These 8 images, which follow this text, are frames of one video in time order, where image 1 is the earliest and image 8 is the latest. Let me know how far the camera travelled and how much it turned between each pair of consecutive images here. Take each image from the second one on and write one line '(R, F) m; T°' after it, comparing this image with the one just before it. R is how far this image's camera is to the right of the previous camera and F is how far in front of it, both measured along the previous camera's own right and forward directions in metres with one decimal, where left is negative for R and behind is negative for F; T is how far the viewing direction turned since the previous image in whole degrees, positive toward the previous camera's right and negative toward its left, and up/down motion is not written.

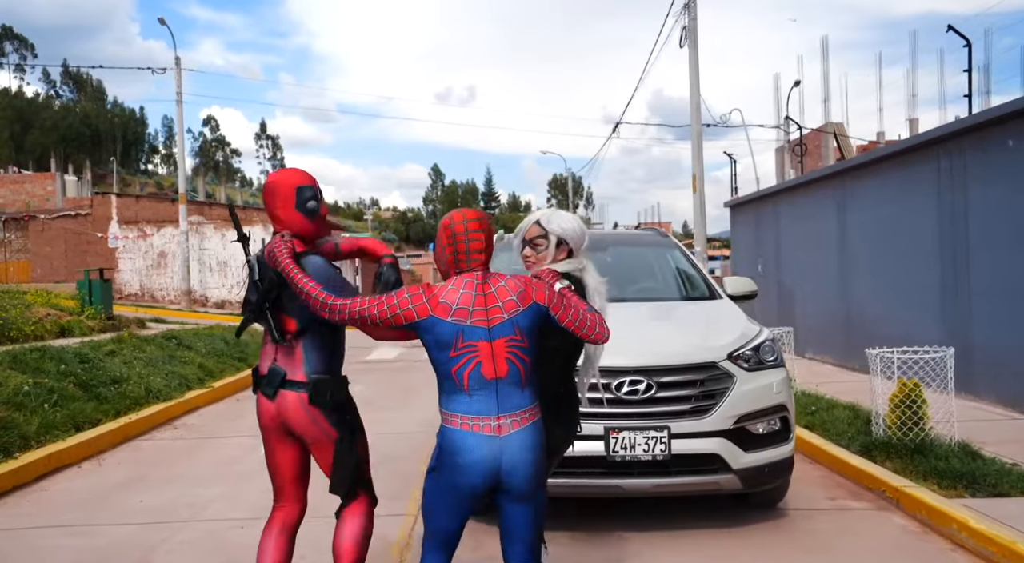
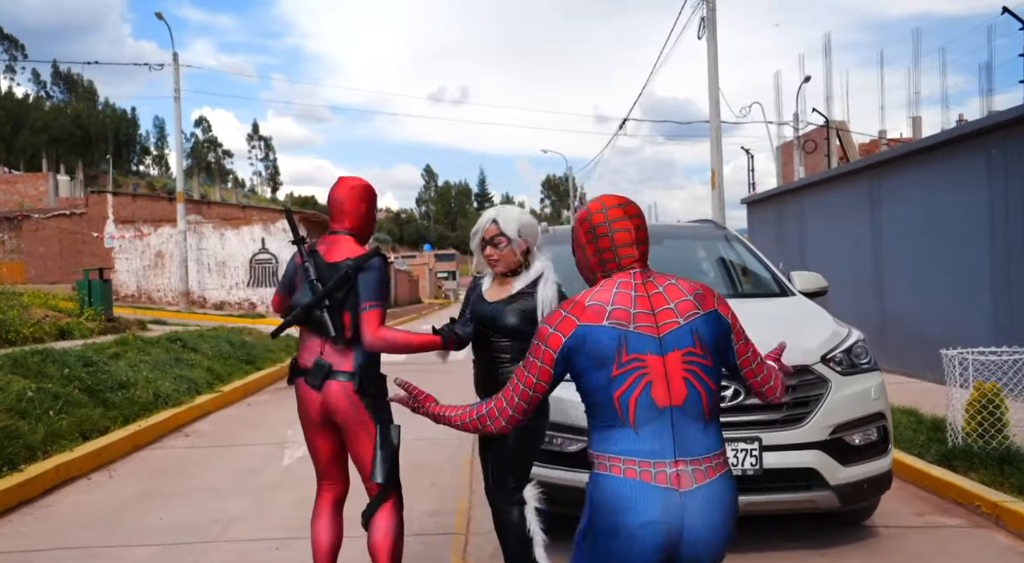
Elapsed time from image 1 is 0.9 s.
(-0.4, +0.4) m; 0°
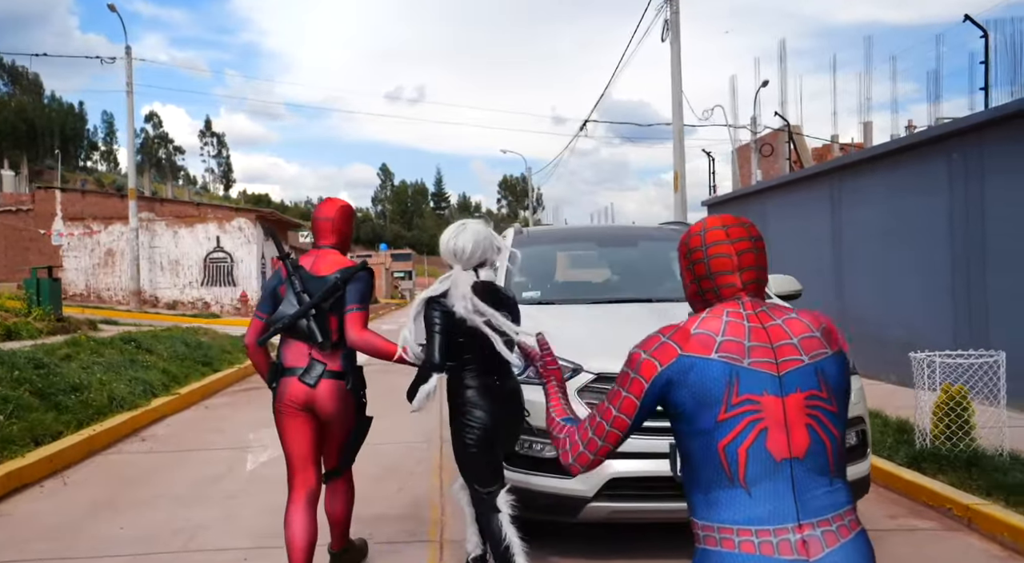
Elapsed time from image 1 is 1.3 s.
(-0.1, +0.1) m; +3°
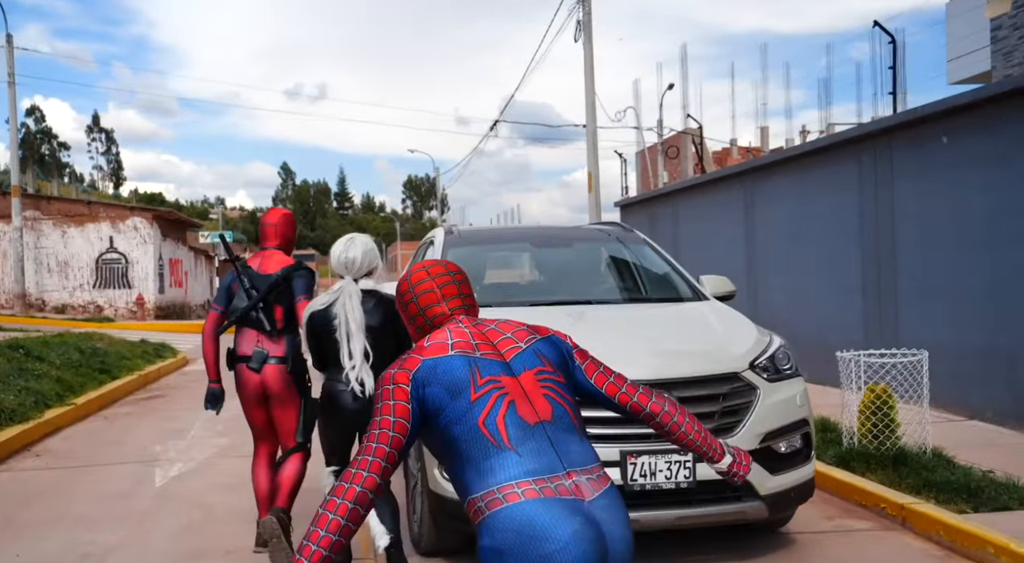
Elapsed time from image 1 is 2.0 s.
(-0.1, +0.1) m; +7°
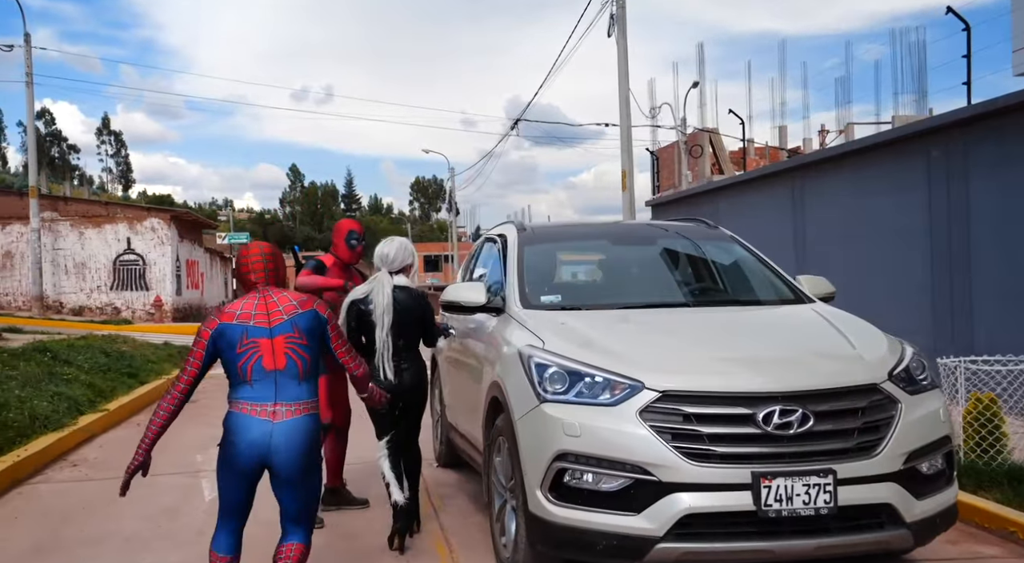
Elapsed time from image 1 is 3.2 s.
(-0.4, +0.3) m; -1°
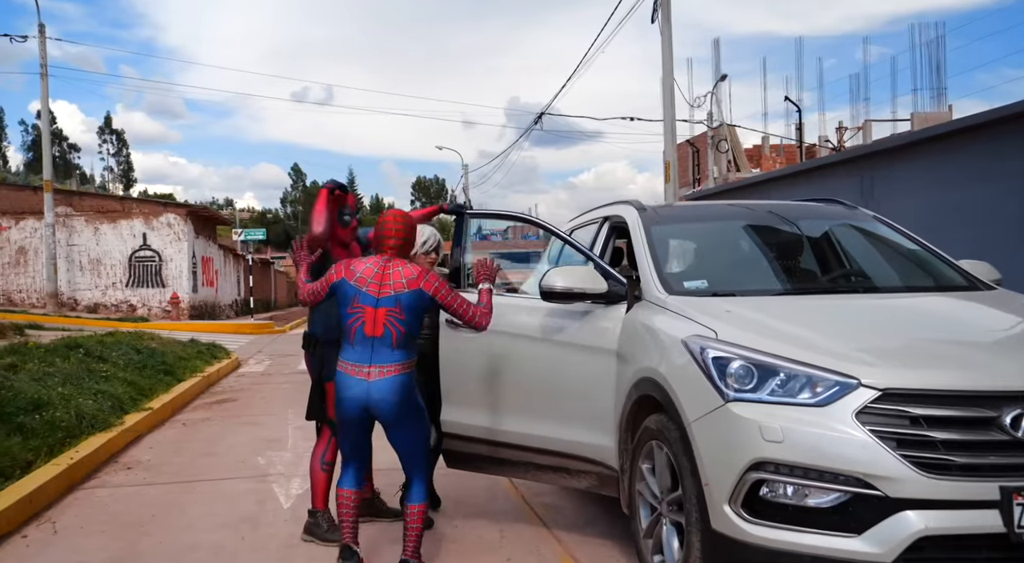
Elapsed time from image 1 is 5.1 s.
(-0.6, +0.4) m; 0°
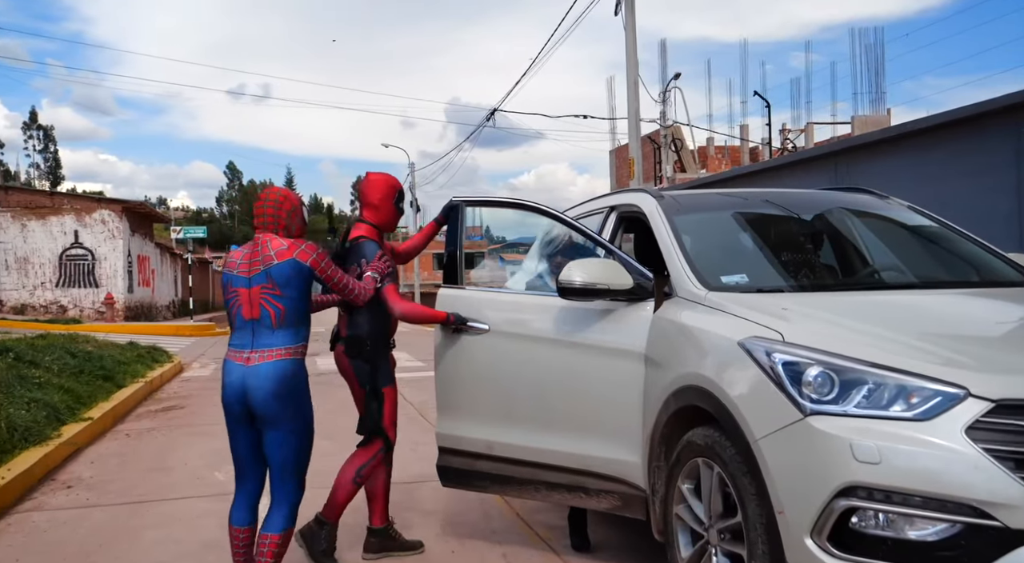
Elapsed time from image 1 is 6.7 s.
(-0.3, +0.4) m; +4°
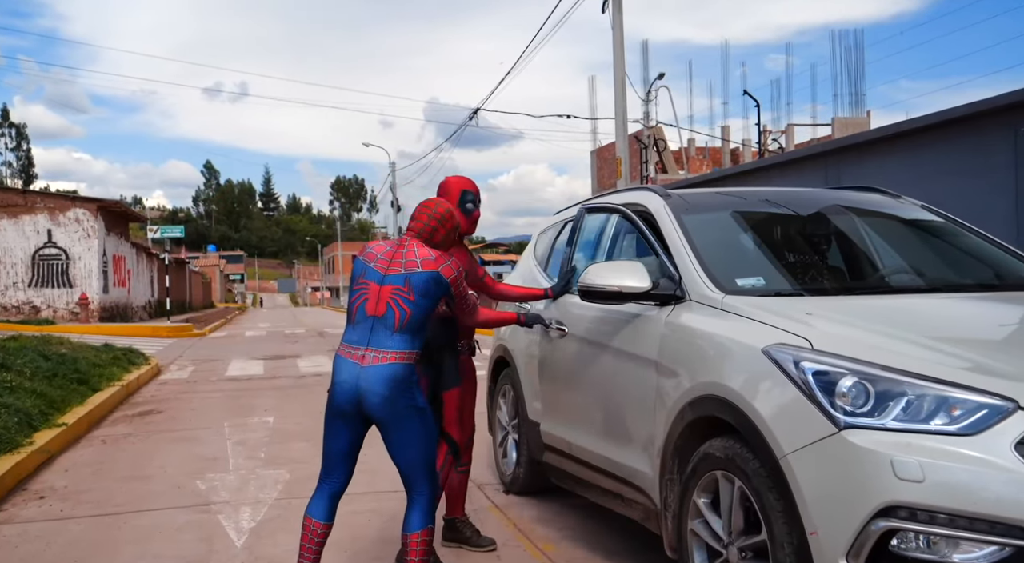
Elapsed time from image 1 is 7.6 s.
(-0.1, +0.2) m; +2°
